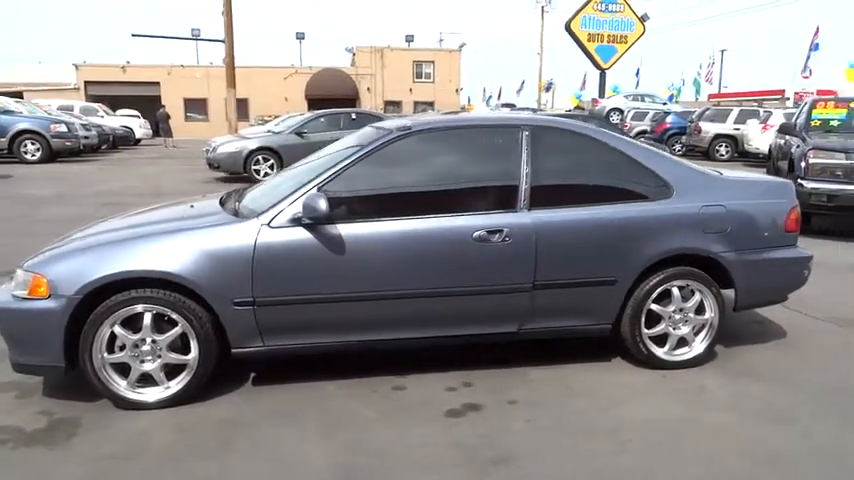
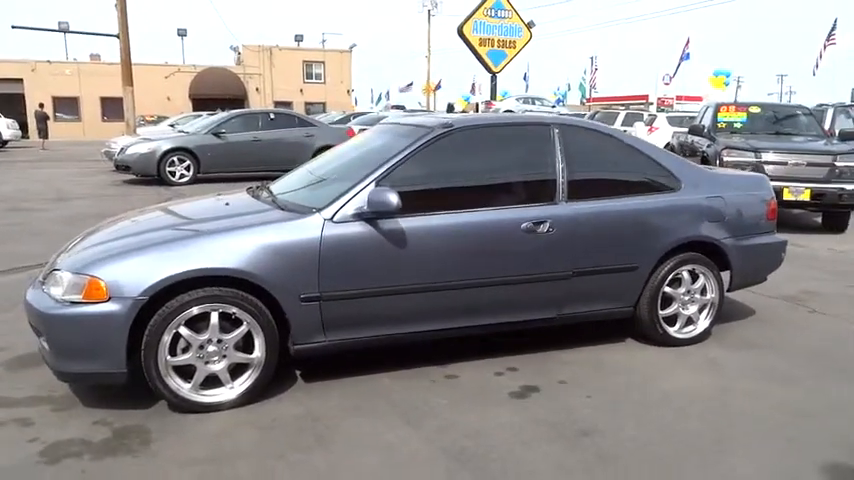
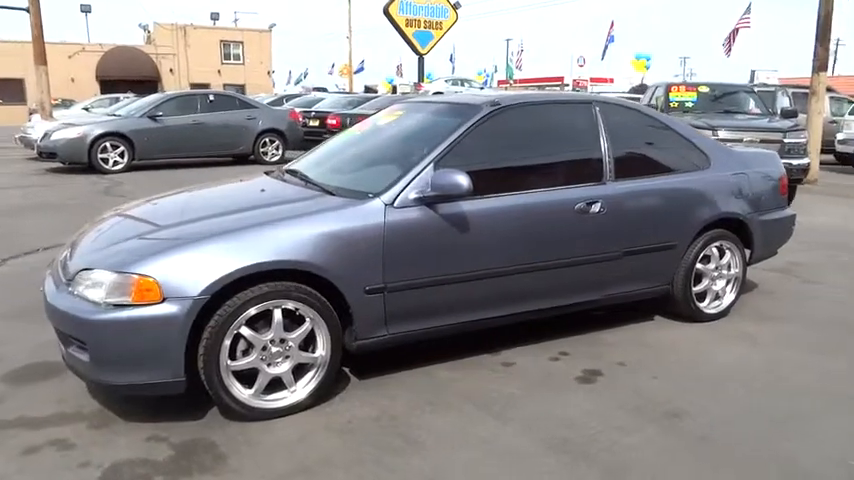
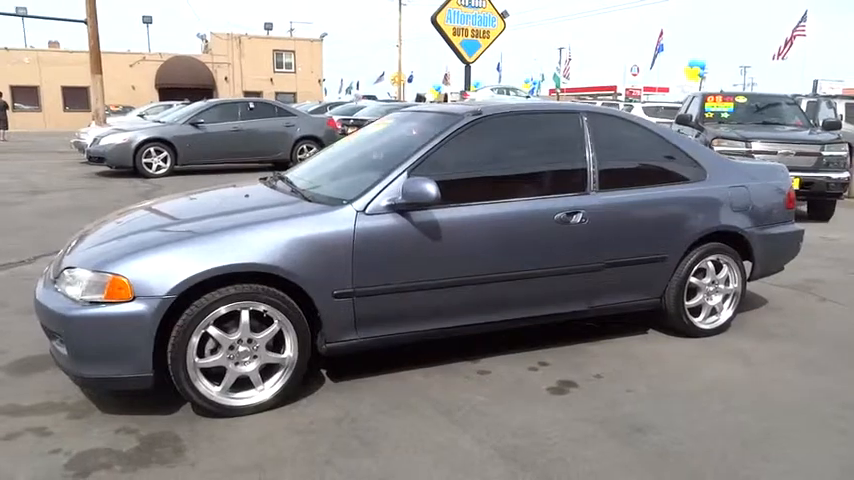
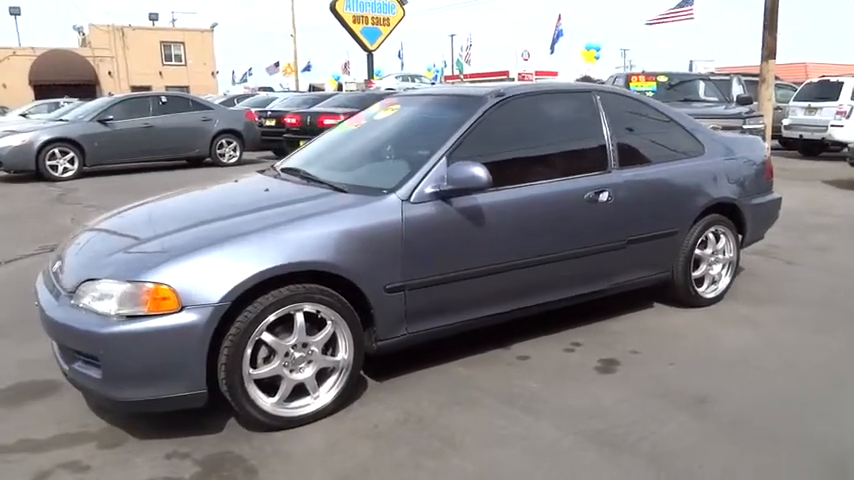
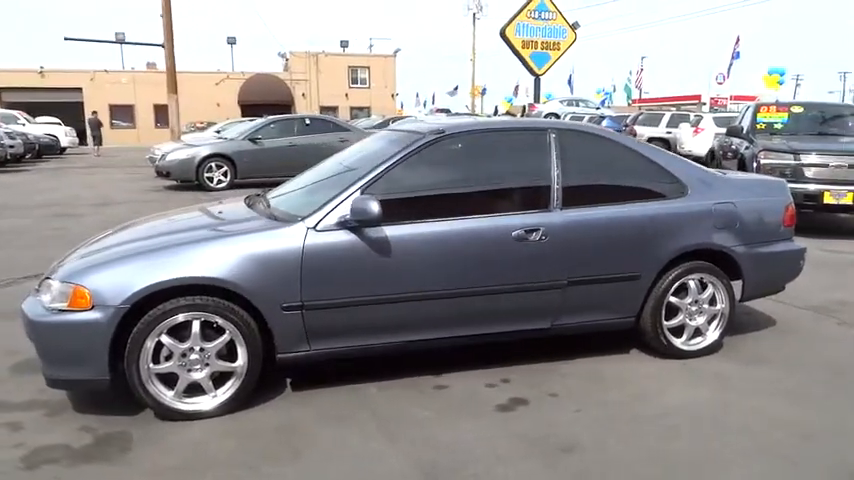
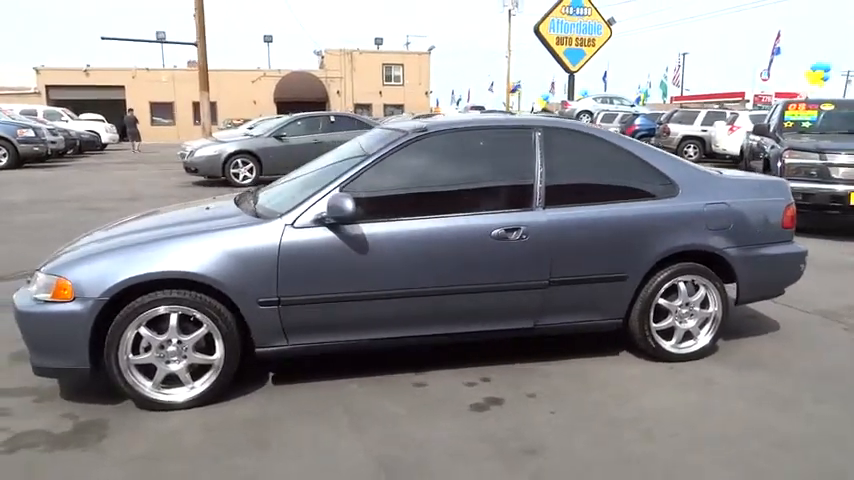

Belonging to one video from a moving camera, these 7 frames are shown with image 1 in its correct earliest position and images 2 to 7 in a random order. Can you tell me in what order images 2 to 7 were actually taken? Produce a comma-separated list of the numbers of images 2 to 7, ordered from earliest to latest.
7, 6, 2, 4, 3, 5
